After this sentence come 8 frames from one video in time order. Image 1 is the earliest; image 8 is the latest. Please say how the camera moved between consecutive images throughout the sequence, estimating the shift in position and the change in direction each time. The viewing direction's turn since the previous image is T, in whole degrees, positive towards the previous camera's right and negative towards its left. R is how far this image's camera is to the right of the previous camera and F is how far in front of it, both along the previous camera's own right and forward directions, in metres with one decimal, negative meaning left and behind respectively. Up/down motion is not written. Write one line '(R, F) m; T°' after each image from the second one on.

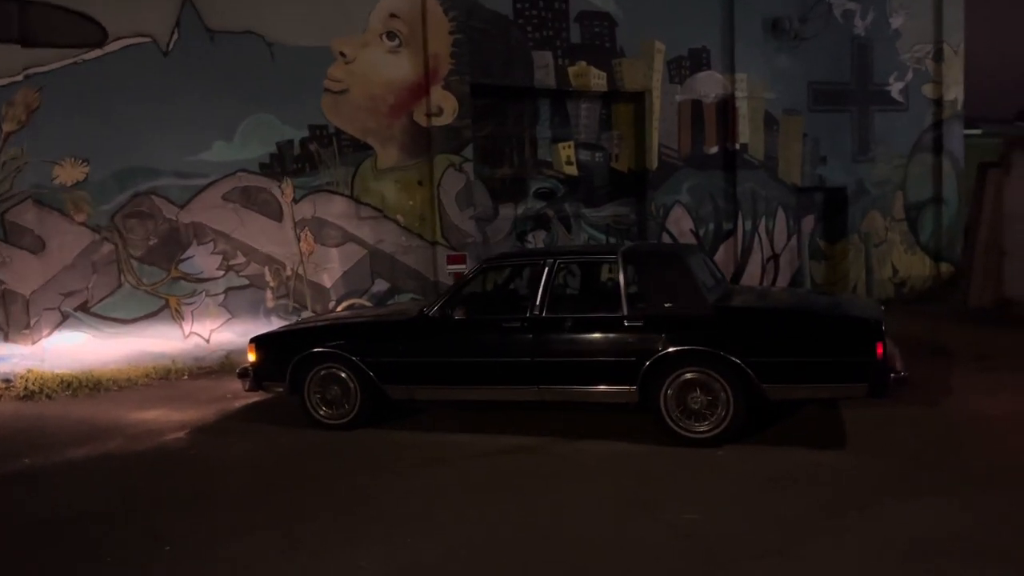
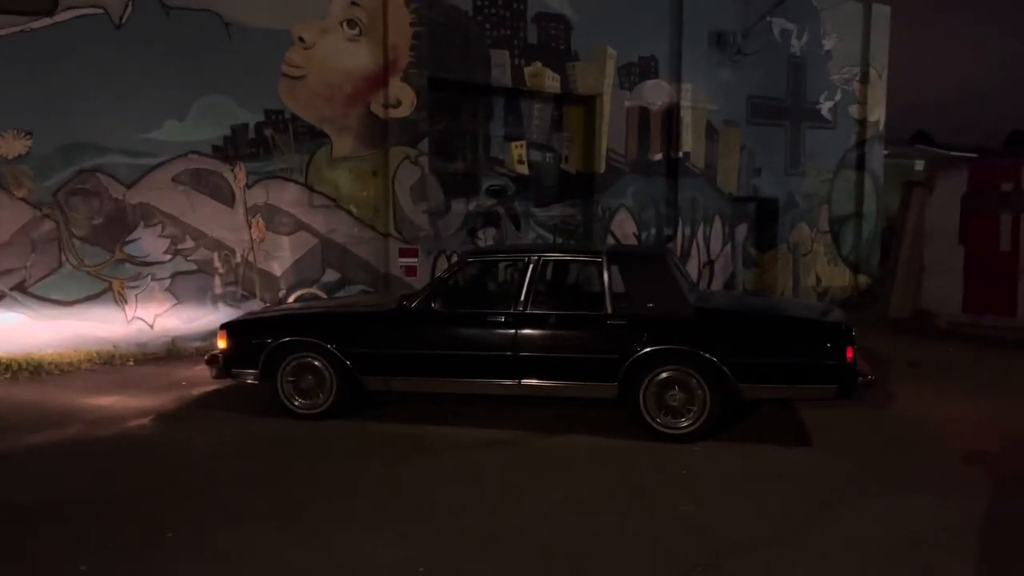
(-0.5, -0.1) m; +6°
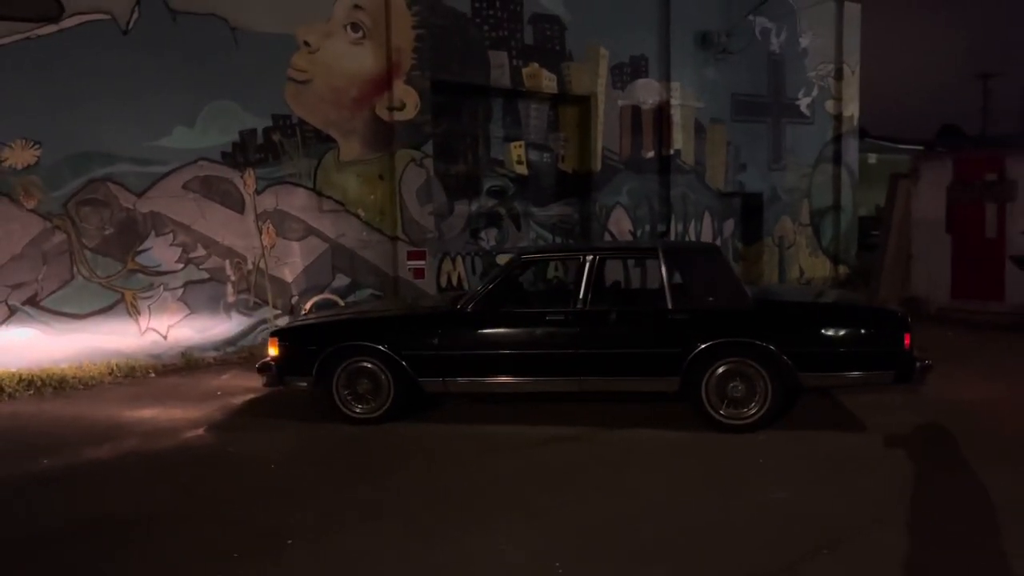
(-0.8, 0.0) m; +3°
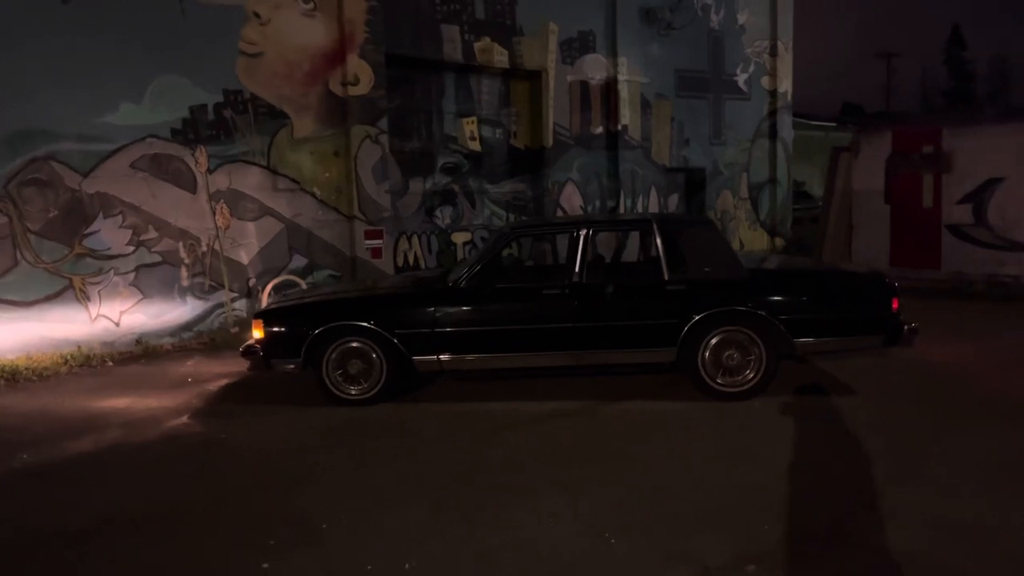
(-0.5, +0.1) m; +5°
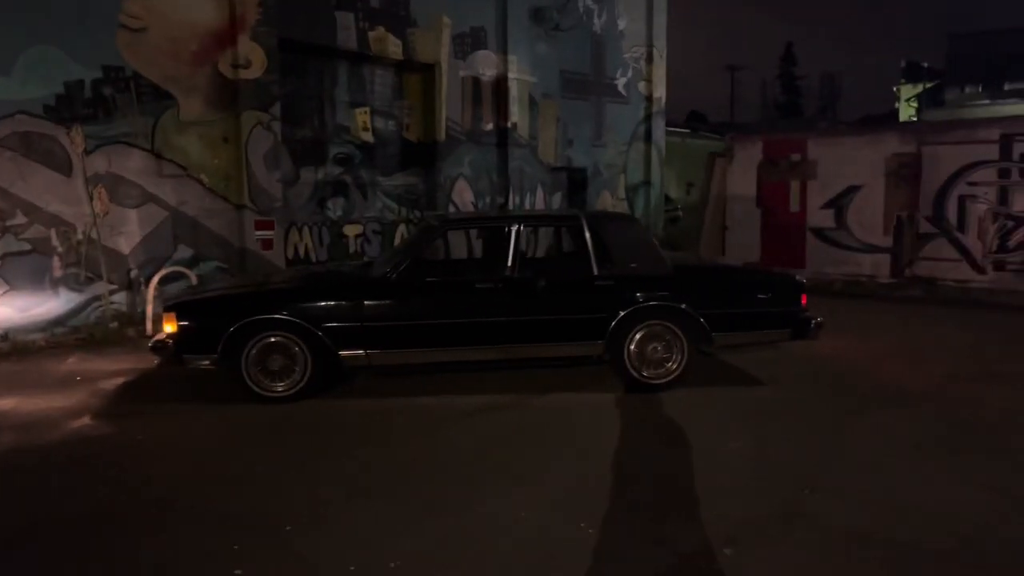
(-0.5, +0.1) m; +10°
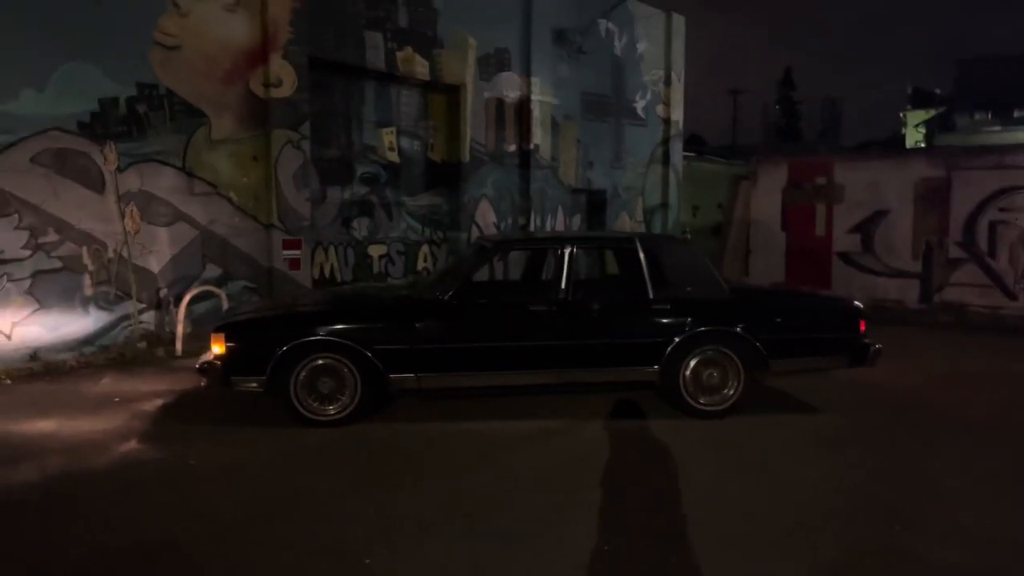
(-0.4, +0.1) m; 0°
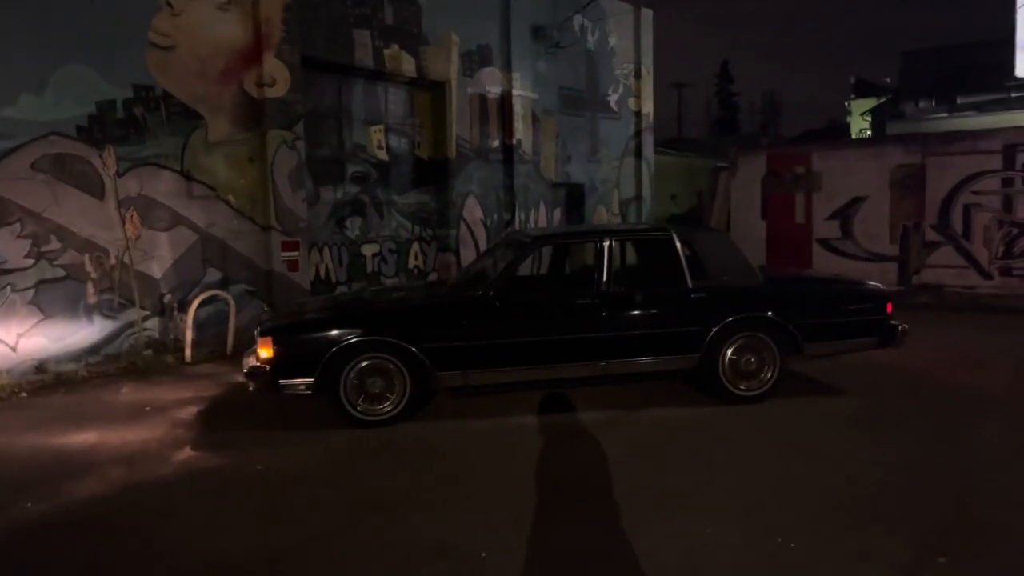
(-0.7, 0.0) m; +4°
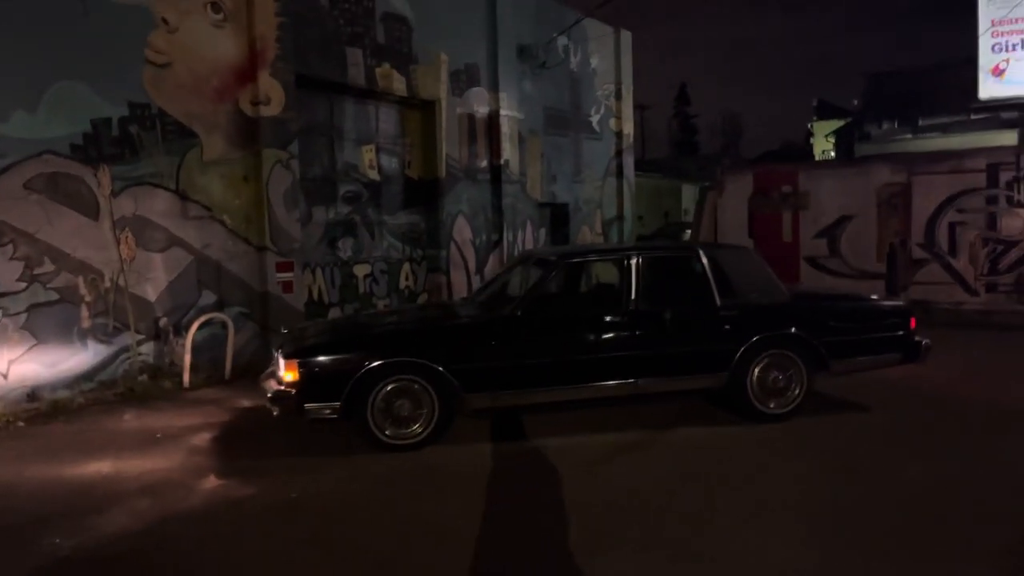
(-0.5, +0.1) m; +3°
